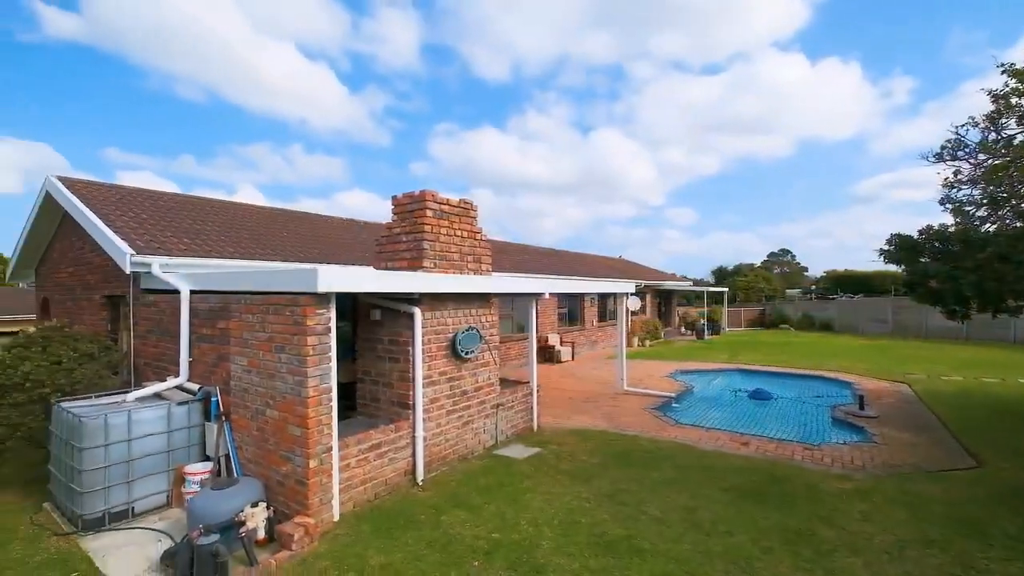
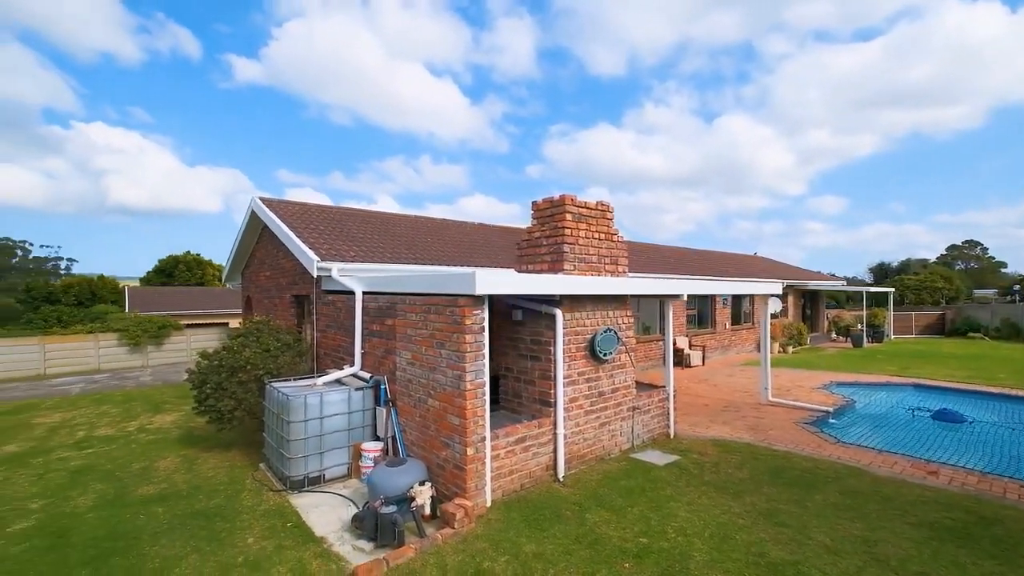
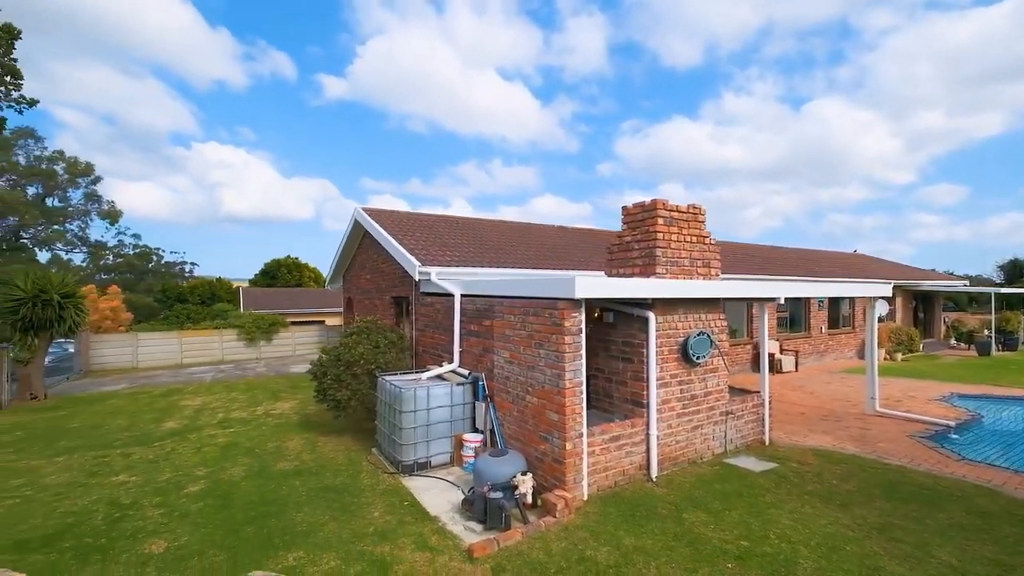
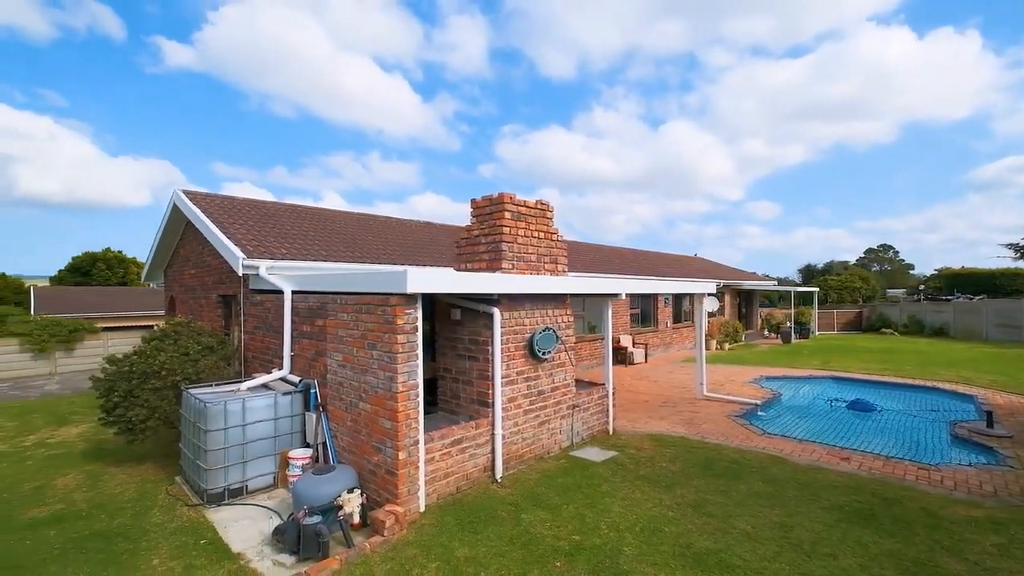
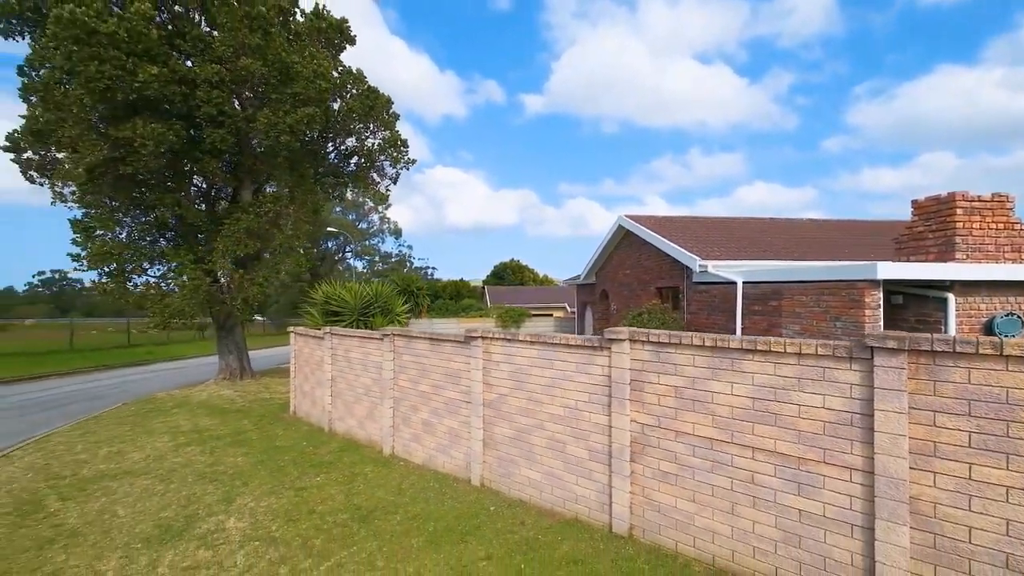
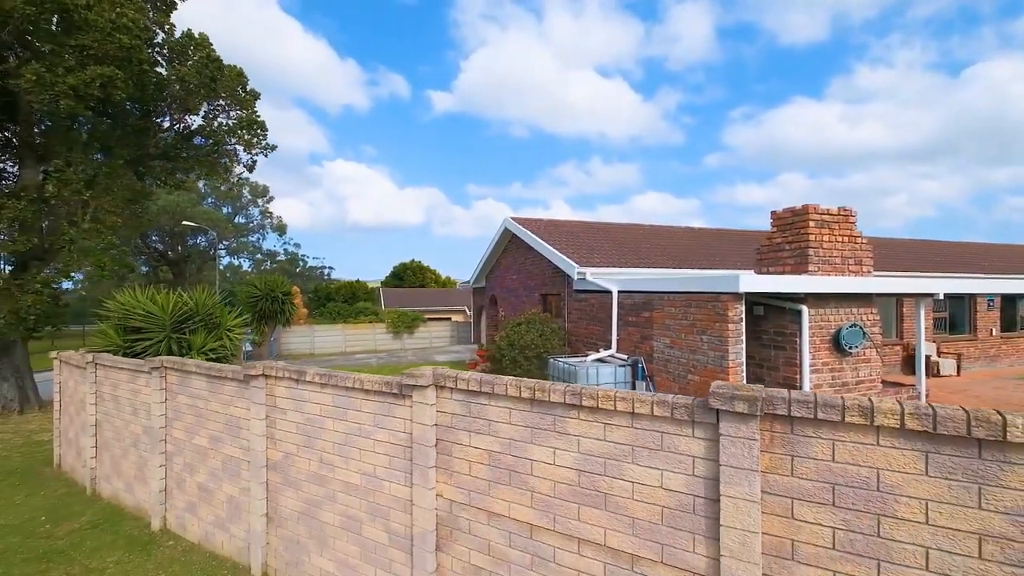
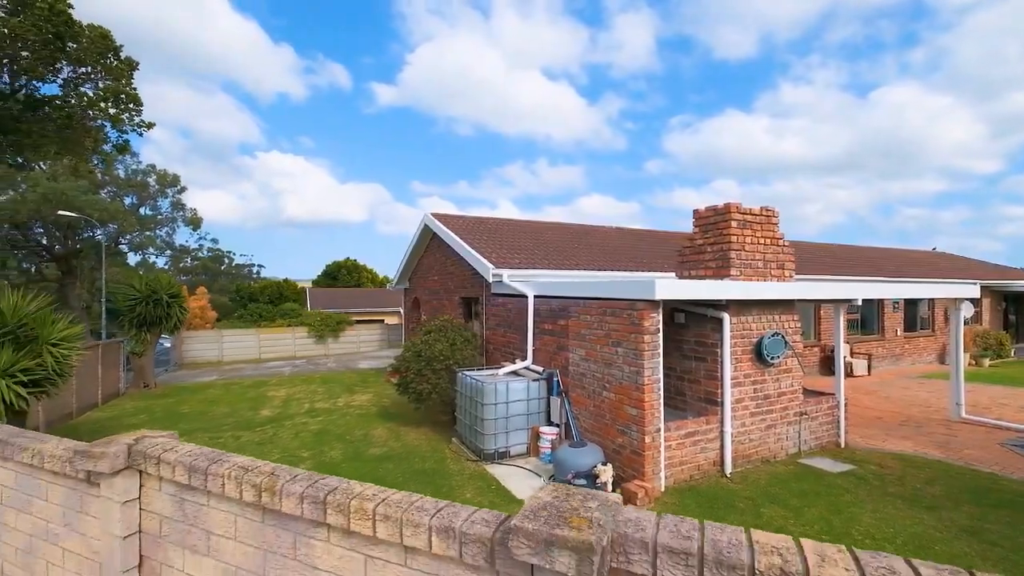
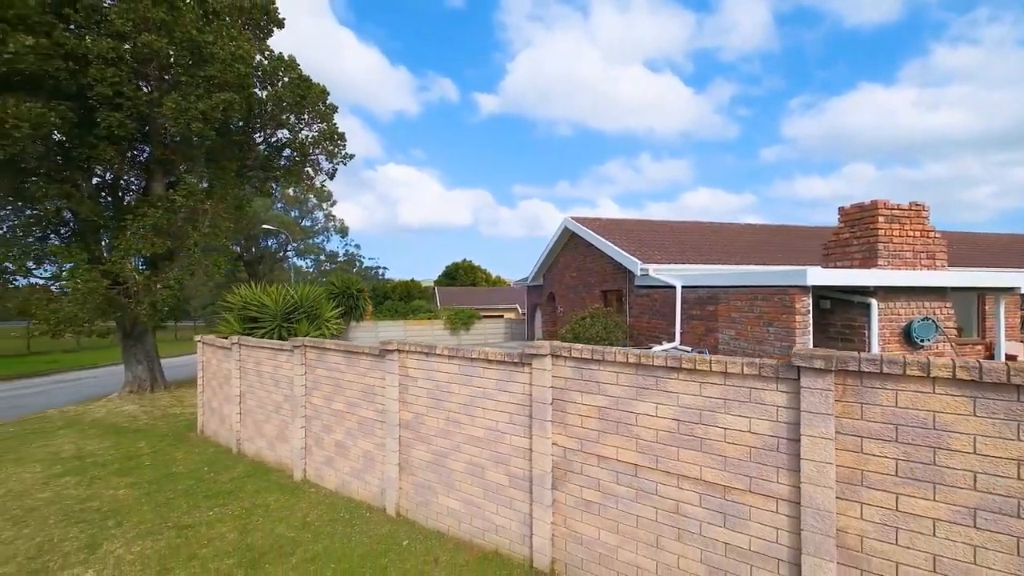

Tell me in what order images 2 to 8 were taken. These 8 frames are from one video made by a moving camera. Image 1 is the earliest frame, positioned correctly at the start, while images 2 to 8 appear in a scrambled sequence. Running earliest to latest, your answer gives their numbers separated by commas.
4, 2, 3, 7, 6, 8, 5
